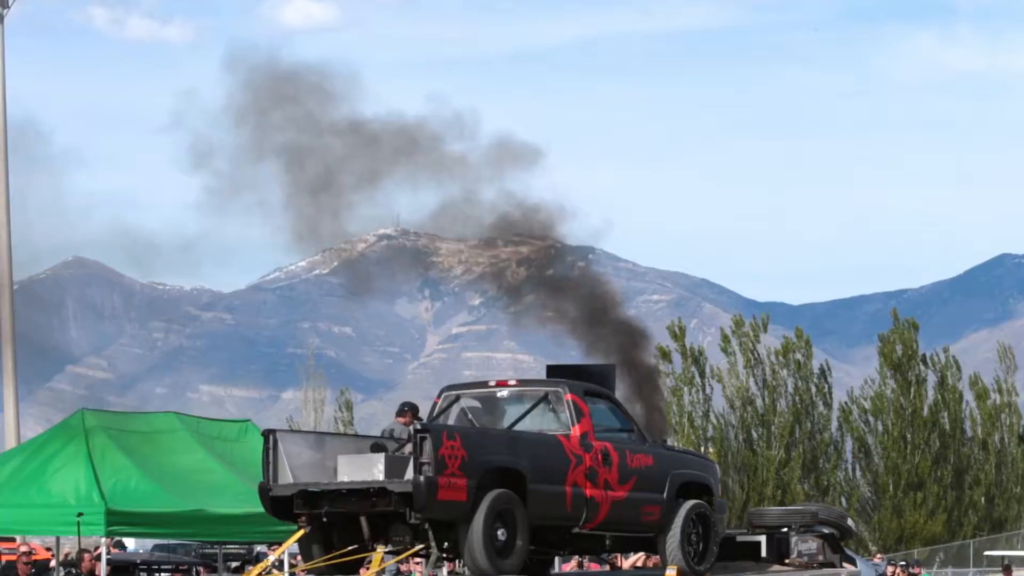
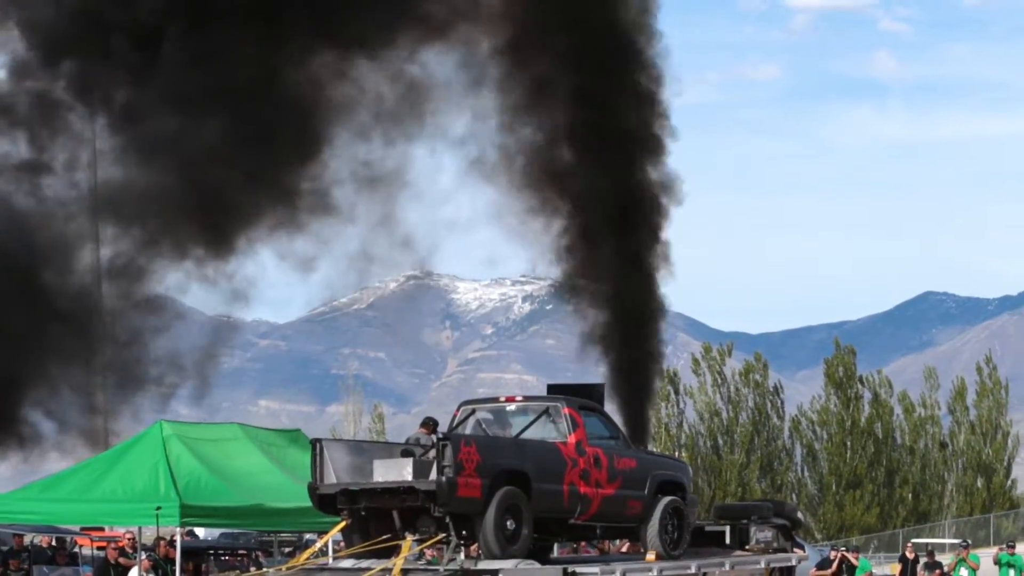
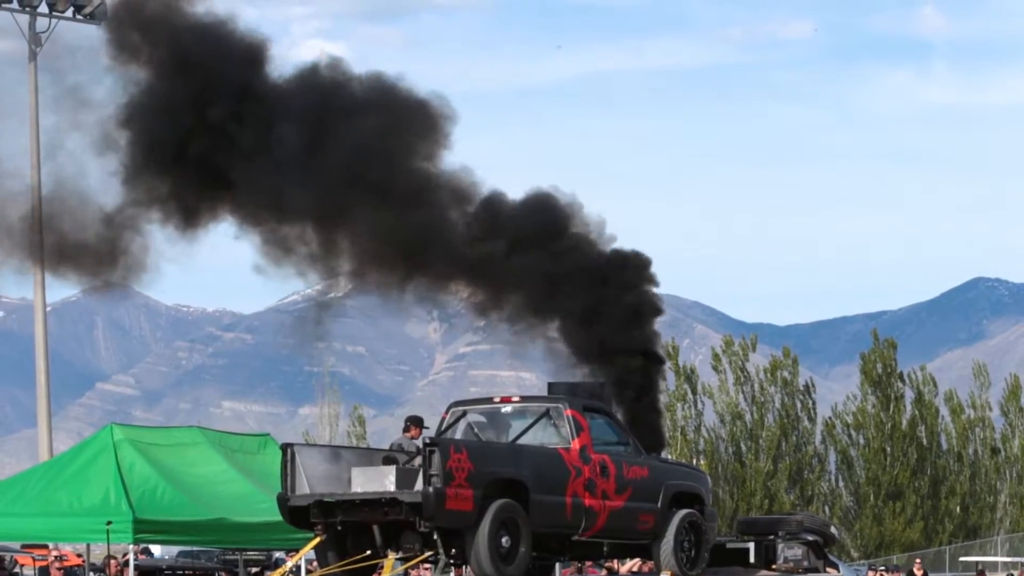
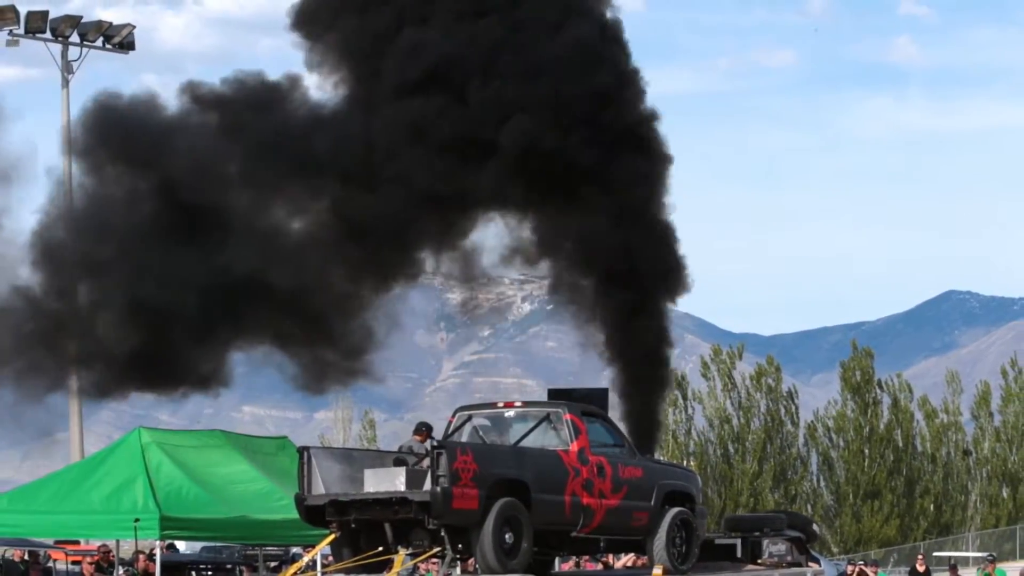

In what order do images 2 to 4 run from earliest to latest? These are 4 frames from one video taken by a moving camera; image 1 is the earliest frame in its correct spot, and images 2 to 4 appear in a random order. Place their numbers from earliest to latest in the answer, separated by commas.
3, 4, 2
